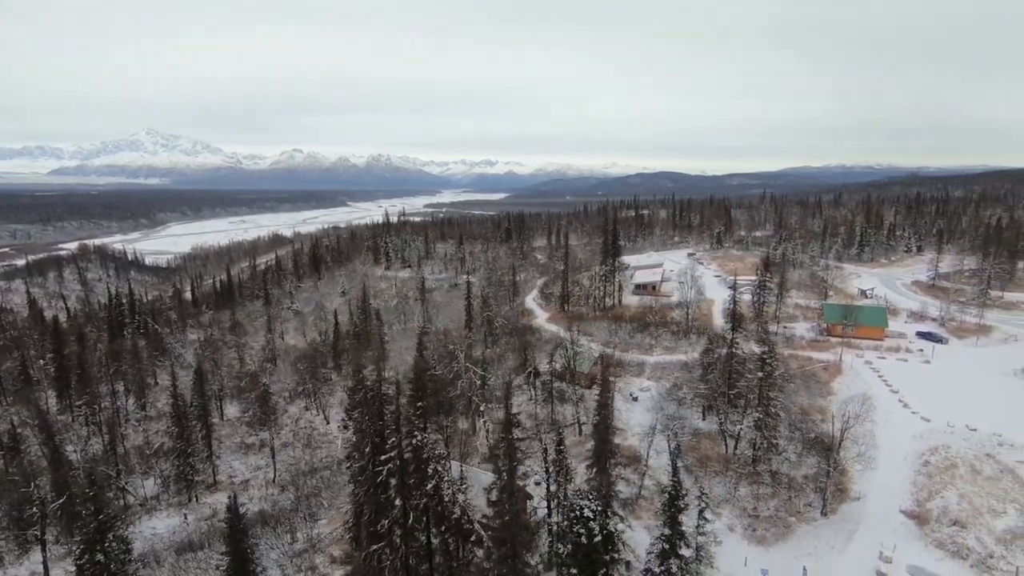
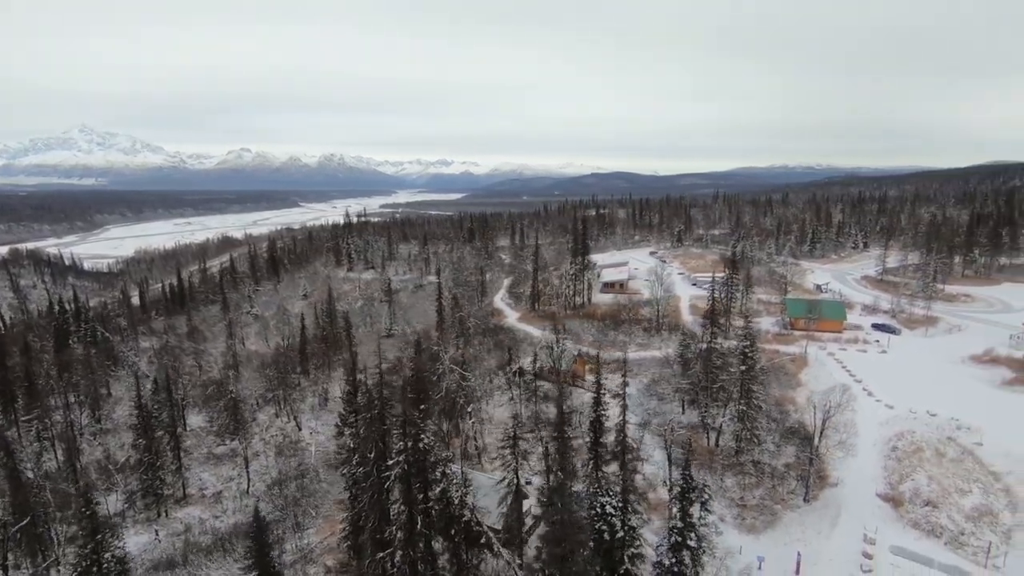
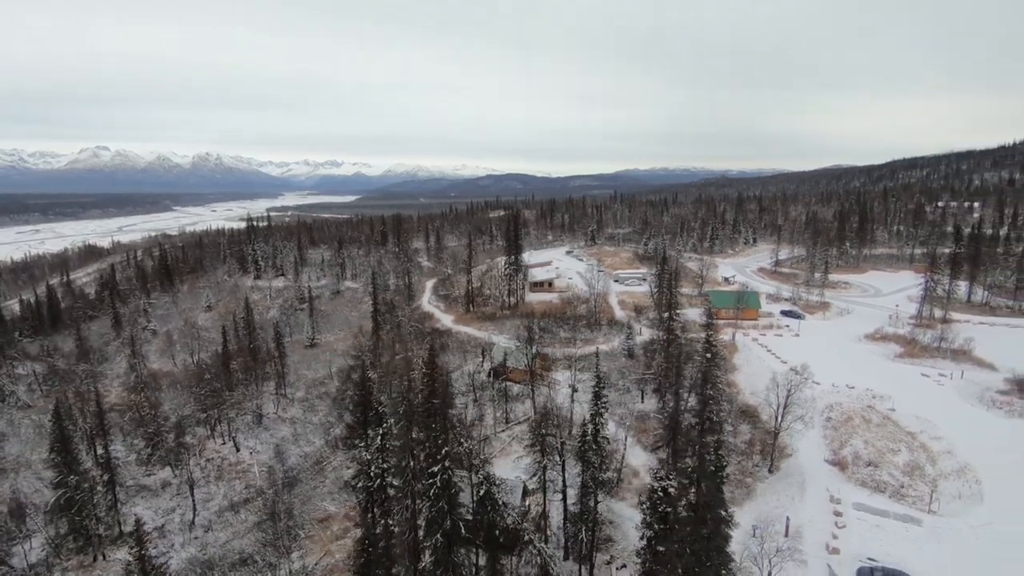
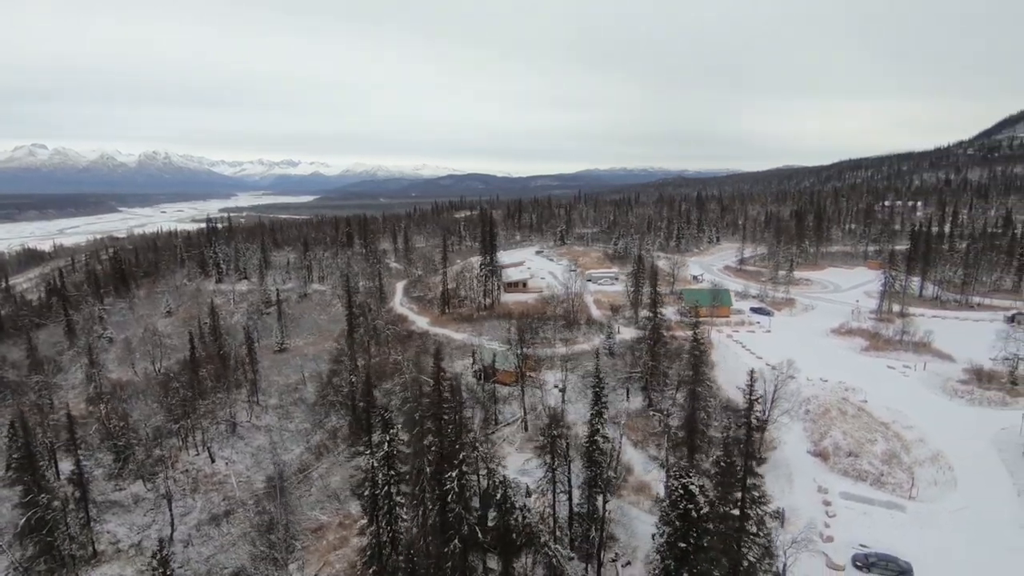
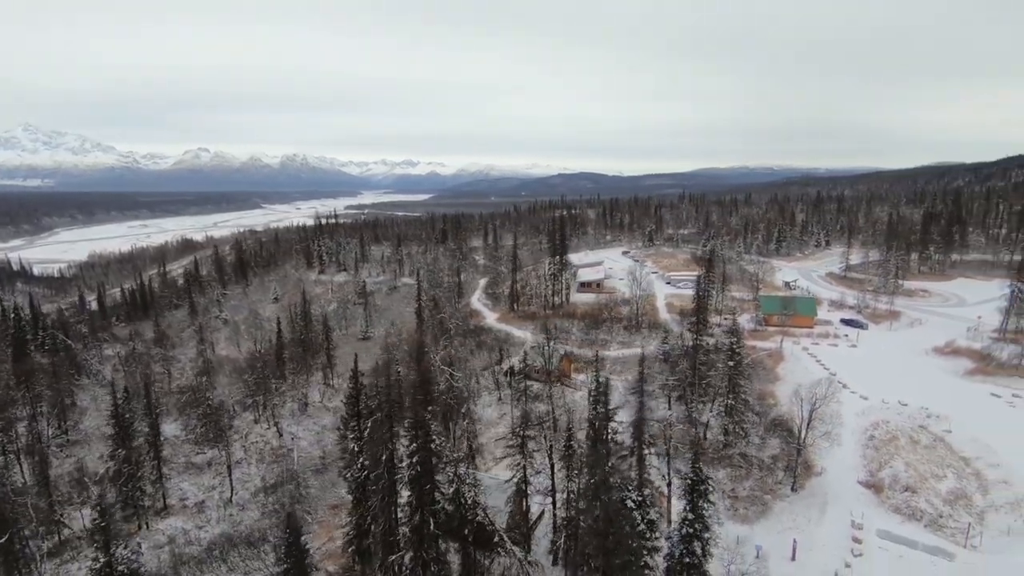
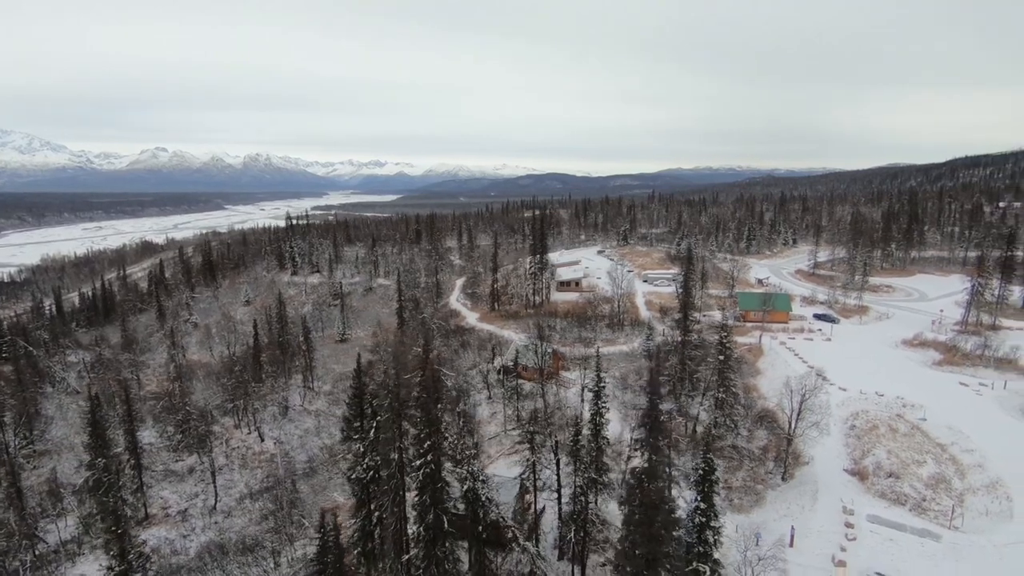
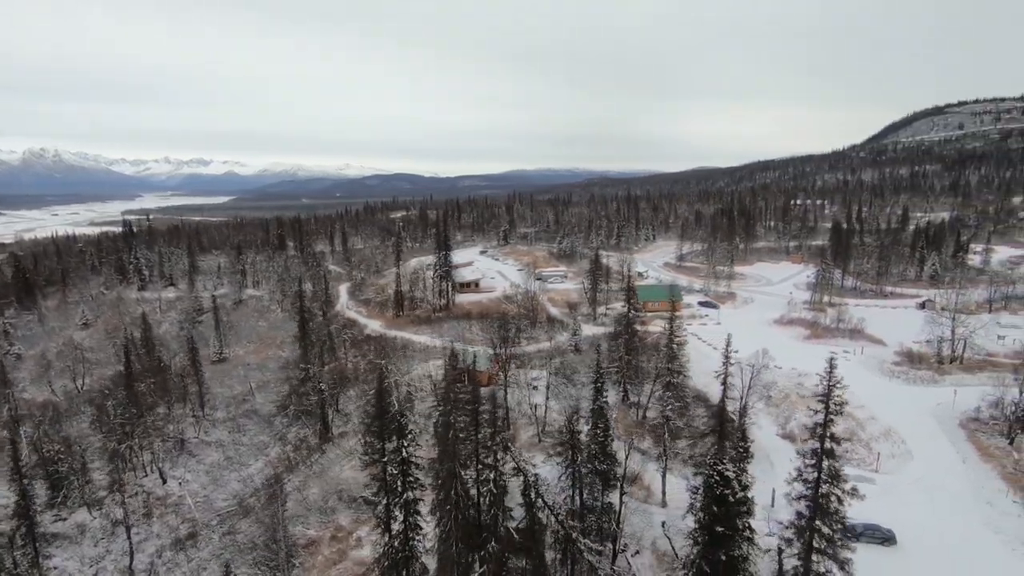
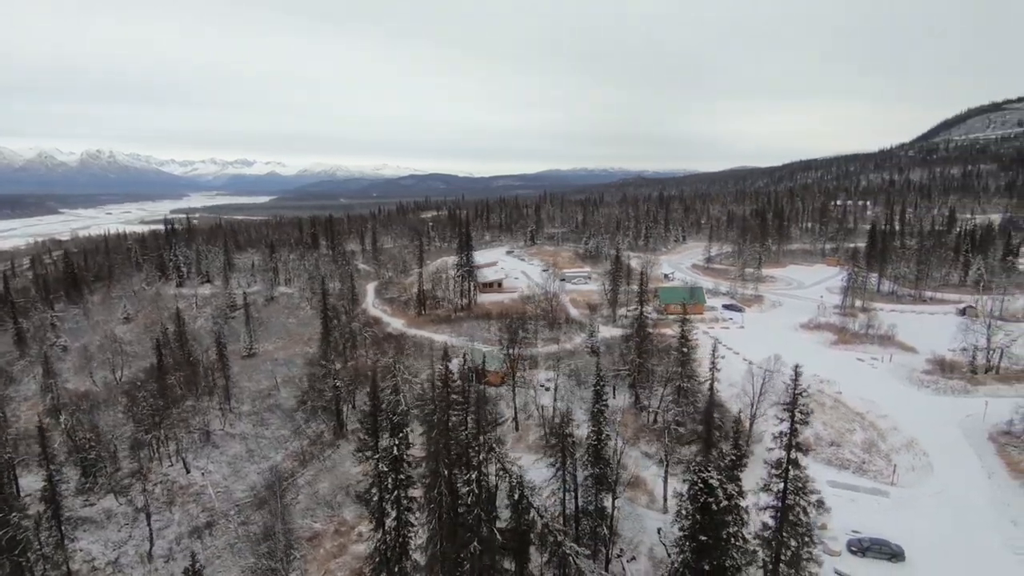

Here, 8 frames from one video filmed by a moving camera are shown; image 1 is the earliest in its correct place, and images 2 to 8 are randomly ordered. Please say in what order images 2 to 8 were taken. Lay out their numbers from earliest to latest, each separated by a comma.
2, 5, 6, 3, 4, 8, 7
